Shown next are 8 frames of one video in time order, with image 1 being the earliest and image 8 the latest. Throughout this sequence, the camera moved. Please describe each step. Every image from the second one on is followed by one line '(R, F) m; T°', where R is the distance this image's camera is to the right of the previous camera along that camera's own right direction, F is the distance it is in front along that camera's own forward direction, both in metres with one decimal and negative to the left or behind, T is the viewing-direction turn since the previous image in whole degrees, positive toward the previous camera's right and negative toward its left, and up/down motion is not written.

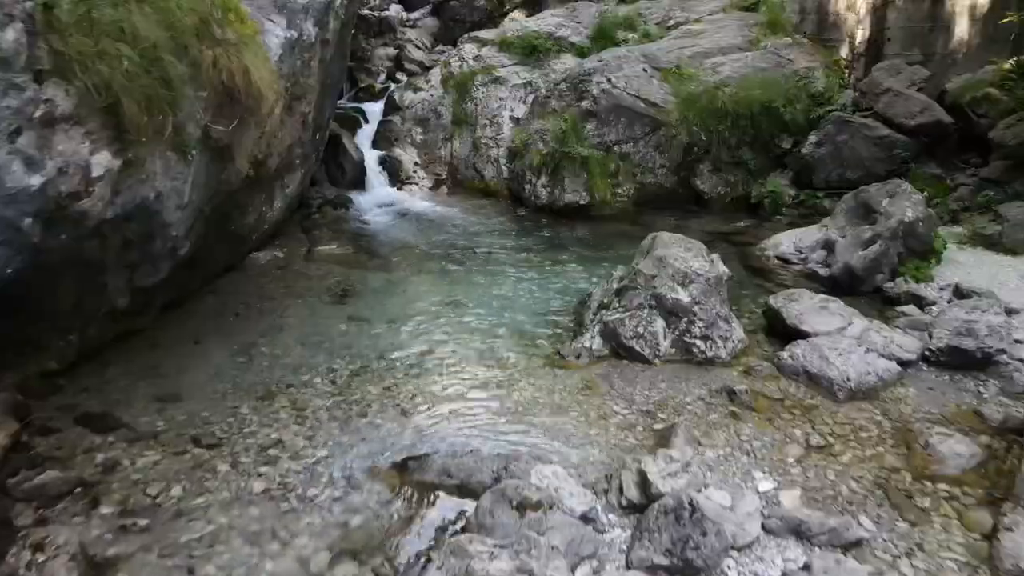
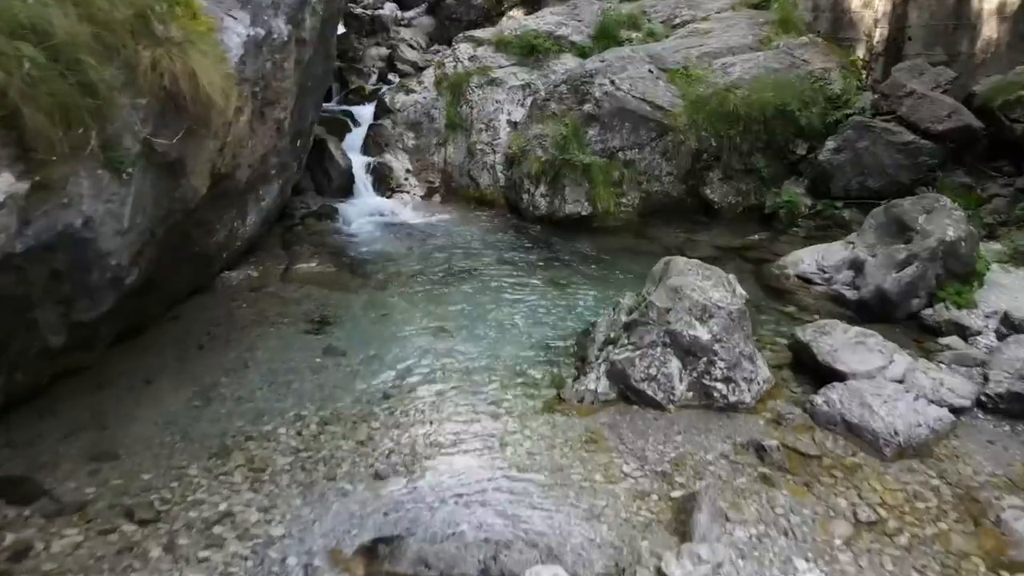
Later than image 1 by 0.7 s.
(0.0, +0.8) m; 0°
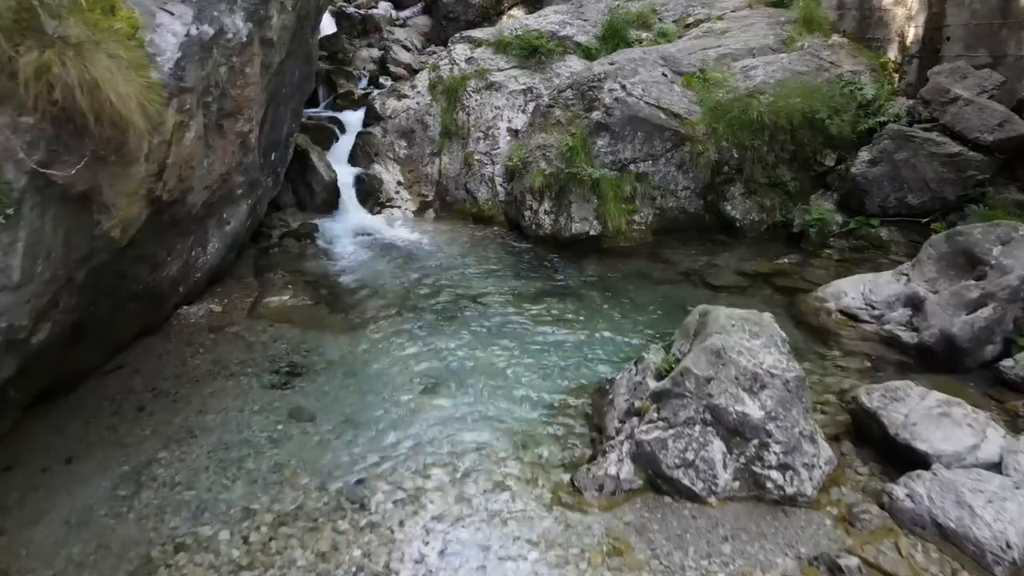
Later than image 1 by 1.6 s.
(0.0, +1.1) m; 0°
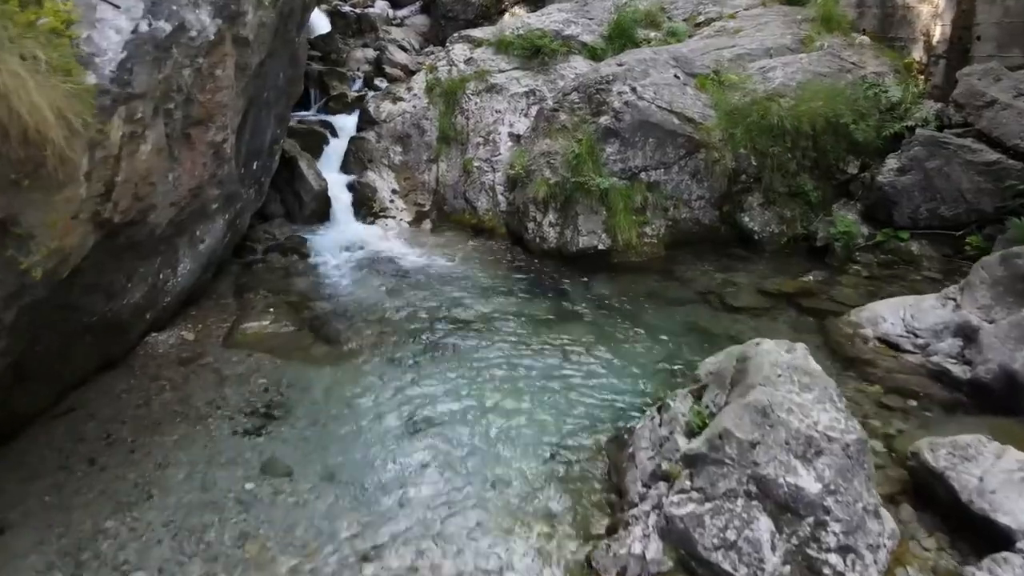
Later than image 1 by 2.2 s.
(0.0, +0.7) m; 0°
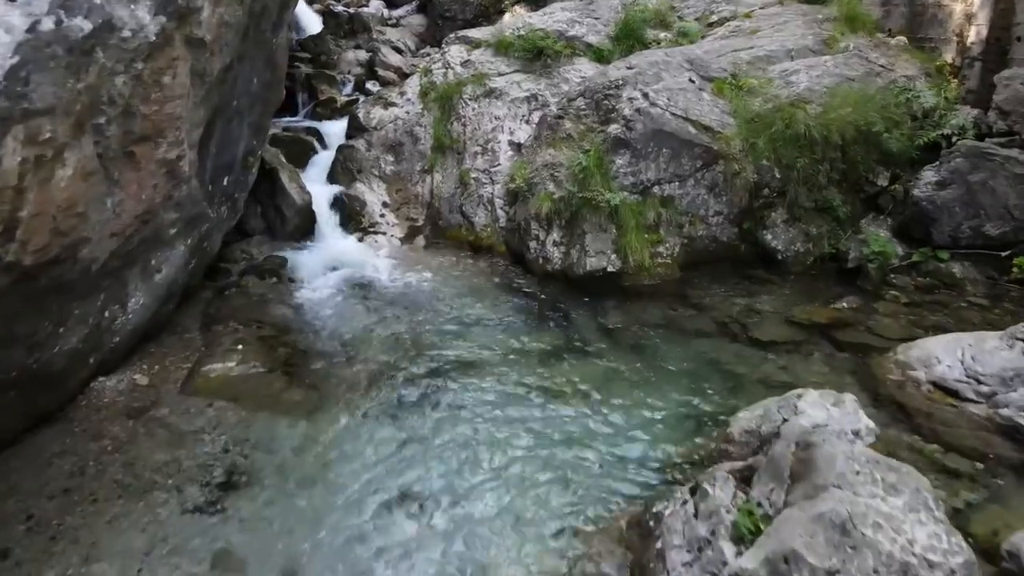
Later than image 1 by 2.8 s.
(0.0, +0.9) m; 0°
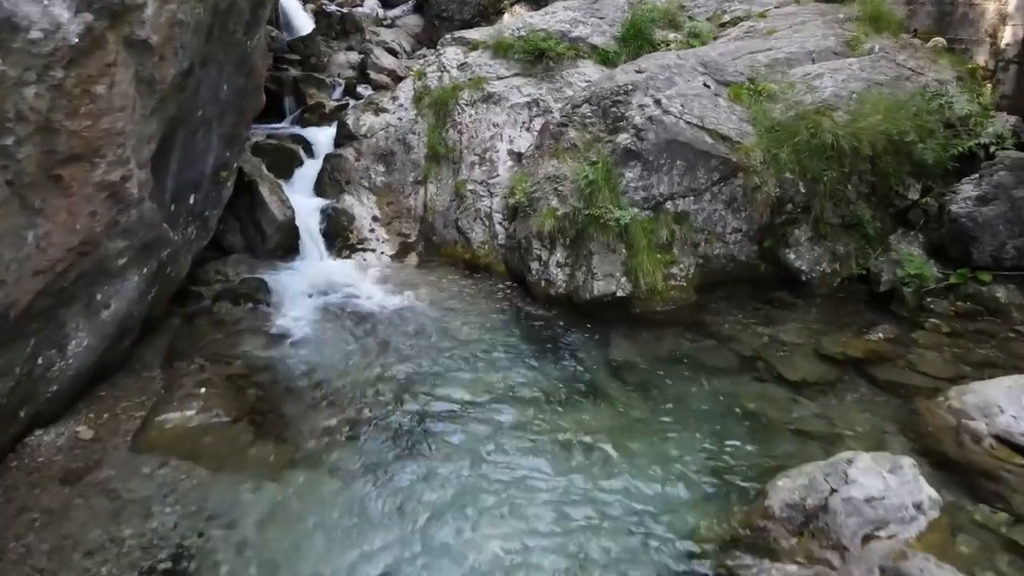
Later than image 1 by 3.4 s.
(0.0, +0.8) m; 0°
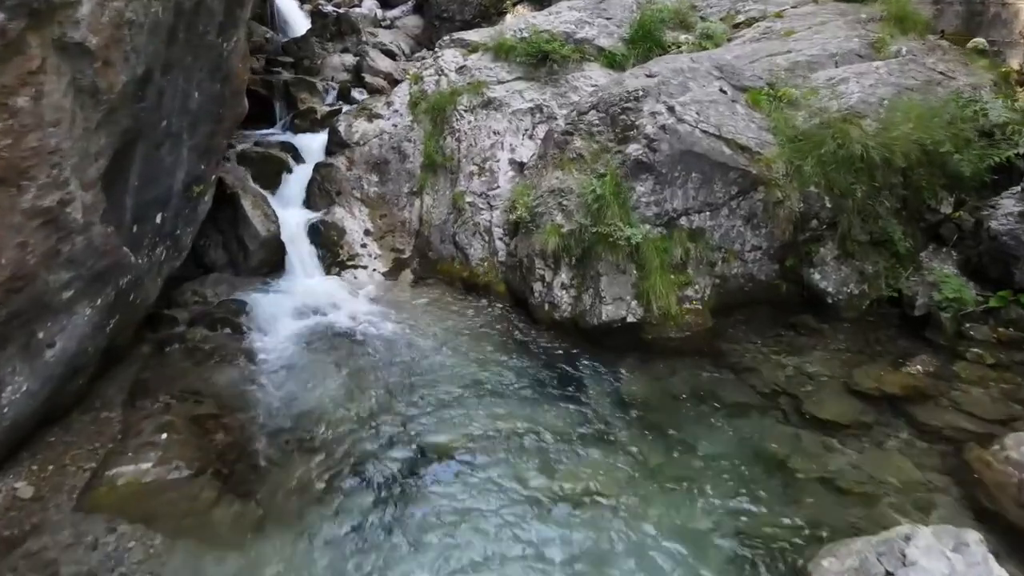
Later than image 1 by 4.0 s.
(0.0, +0.6) m; 0°
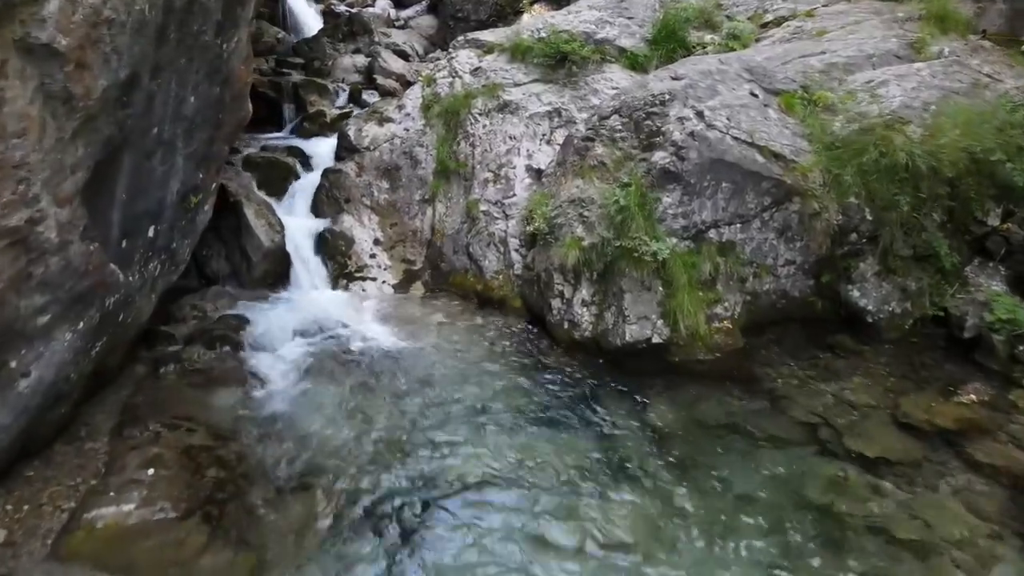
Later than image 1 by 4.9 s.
(0.0, +0.5) m; -1°
